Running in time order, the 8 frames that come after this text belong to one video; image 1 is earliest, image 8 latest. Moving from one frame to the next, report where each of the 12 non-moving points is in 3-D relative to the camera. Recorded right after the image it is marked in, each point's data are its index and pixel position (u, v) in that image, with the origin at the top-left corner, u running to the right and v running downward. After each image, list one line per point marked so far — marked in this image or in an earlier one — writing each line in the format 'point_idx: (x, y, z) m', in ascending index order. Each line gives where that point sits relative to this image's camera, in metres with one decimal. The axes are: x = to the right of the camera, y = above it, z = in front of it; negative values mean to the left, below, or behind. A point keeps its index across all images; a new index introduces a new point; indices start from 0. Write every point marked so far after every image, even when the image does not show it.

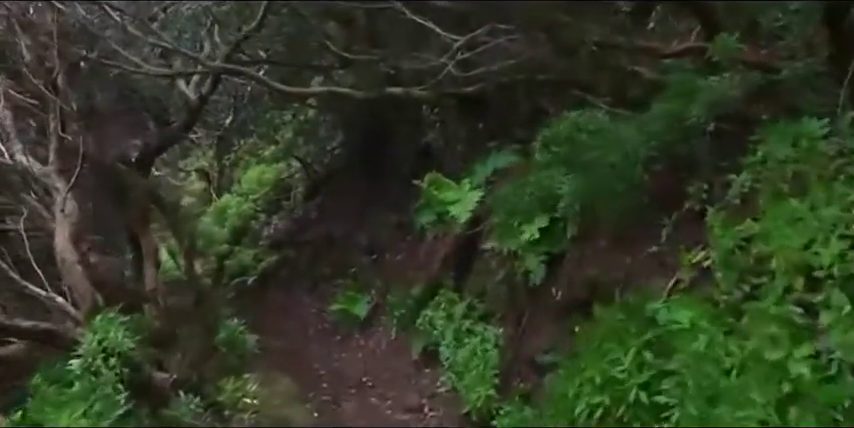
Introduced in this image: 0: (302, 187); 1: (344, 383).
0: (-1.8, +0.4, +10.6) m
1: (-0.7, -1.4, +5.6) m
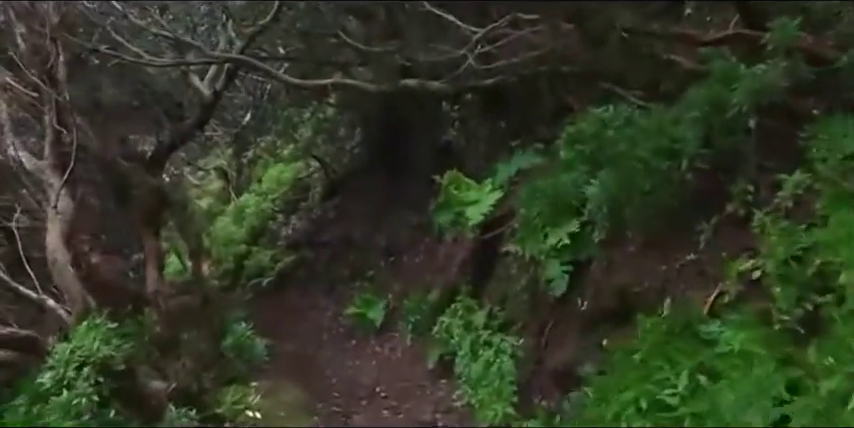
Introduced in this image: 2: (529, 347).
0: (-1.5, +0.4, +10.4) m
1: (-0.5, -1.4, +5.4) m
2: (+0.8, -1.1, +5.6) m
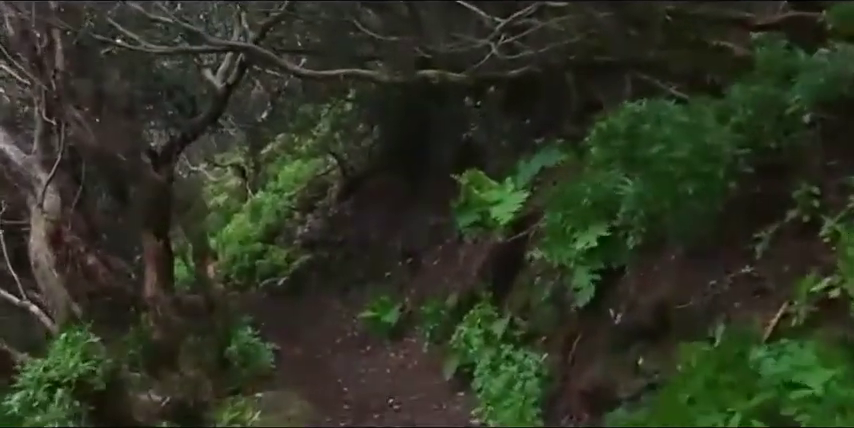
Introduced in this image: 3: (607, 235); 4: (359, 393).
0: (-1.3, +0.4, +10.1) m
1: (-0.4, -1.4, +5.0) m
2: (+1.0, -1.1, +5.3) m
3: (+1.3, -0.2, +5.3) m
4: (-0.5, -1.4, +5.5) m
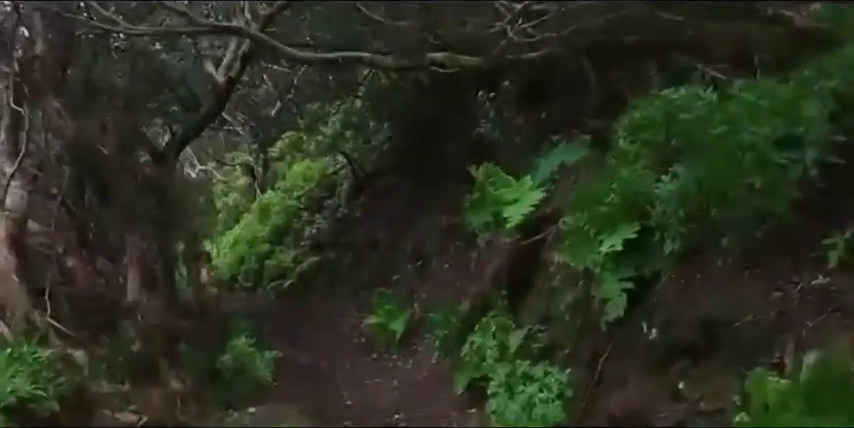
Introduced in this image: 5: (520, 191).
0: (-1.1, +0.4, +9.7) m
1: (-0.4, -1.4, +4.6) m
2: (+1.0, -1.1, +4.8) m
3: (+1.4, -0.2, +4.9) m
4: (-0.5, -1.4, +5.1) m
5: (+0.8, +0.2, +6.1) m
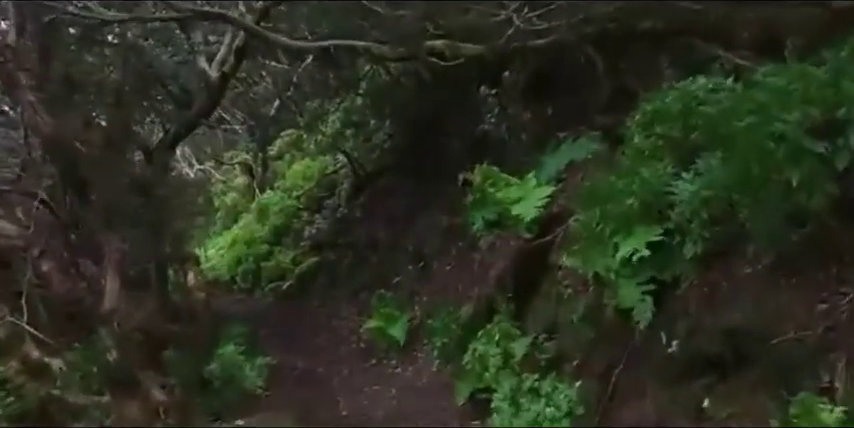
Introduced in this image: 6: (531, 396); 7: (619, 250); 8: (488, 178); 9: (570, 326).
0: (-1.1, +0.4, +9.4) m
1: (-0.4, -1.4, +4.4) m
2: (+1.0, -1.1, +4.6) m
3: (+1.4, -0.2, +4.6) m
4: (-0.5, -1.4, +4.8) m
5: (+0.8, +0.2, +5.8) m
6: (+0.7, -1.1, +4.7) m
7: (+1.2, -0.2, +4.6) m
8: (+0.5, +0.3, +6.1) m
9: (+1.0, -0.8, +5.2) m
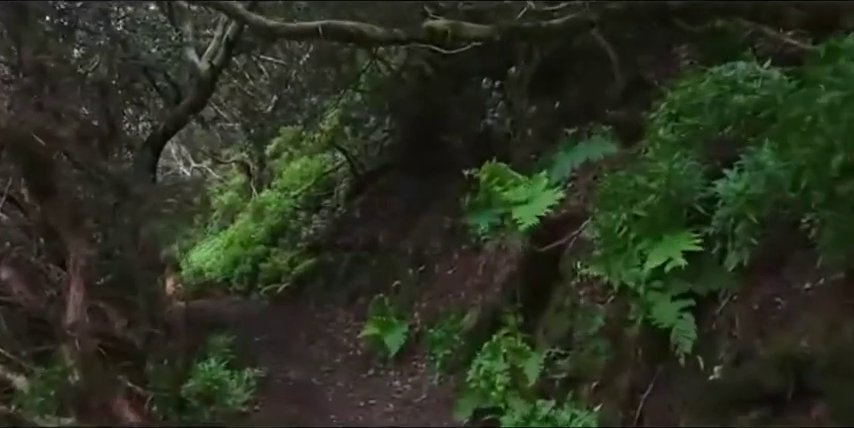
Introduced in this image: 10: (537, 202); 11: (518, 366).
0: (-1.1, +0.4, +9.0) m
1: (-0.4, -1.4, +4.0) m
2: (+1.0, -1.1, +4.2) m
3: (+1.4, -0.2, +4.2) m
4: (-0.4, -1.4, +4.4) m
5: (+0.8, +0.2, +5.4) m
6: (+0.7, -1.1, +4.3) m
7: (+1.2, -0.2, +4.2) m
8: (+0.5, +0.3, +5.7) m
9: (+1.0, -0.8, +4.8) m
10: (+0.8, +0.1, +5.3) m
11: (+0.7, -1.0, +4.9) m
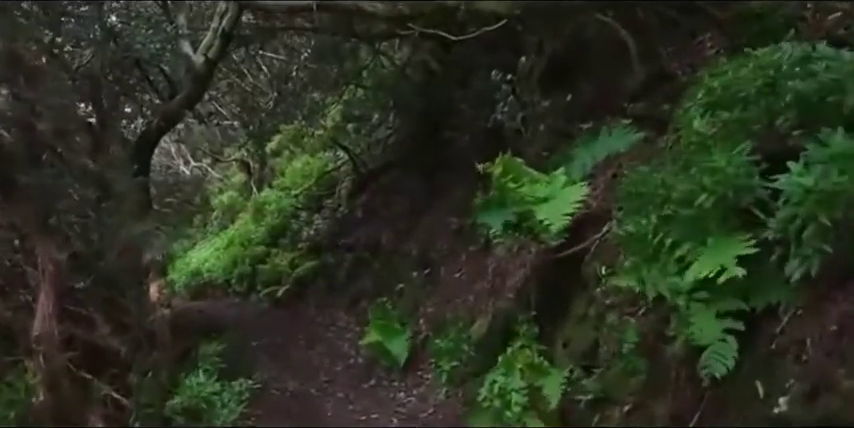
0: (-1.0, +0.4, +8.7) m
1: (-0.3, -1.4, +3.6) m
2: (+1.1, -1.1, +3.8) m
3: (+1.5, -0.2, +3.9) m
4: (-0.4, -1.4, +4.1) m
5: (+0.8, +0.2, +5.0) m
6: (+0.7, -1.1, +3.9) m
7: (+1.3, -0.2, +3.9) m
8: (+0.6, +0.3, +5.3) m
9: (+1.1, -0.8, +4.5) m
10: (+0.9, +0.1, +4.9) m
11: (+0.7, -1.0, +4.6) m
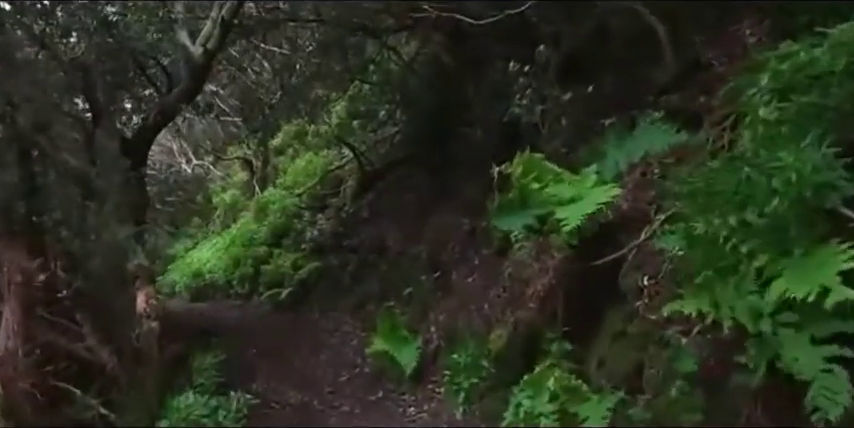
0: (-0.9, +0.4, +8.3) m
1: (-0.3, -1.4, +3.2) m
2: (+1.1, -1.1, +3.4) m
3: (+1.5, -0.2, +3.5) m
4: (-0.3, -1.4, +3.7) m
5: (+0.9, +0.2, +4.6) m
6: (+0.8, -1.1, +3.6) m
7: (+1.4, -0.2, +3.5) m
8: (+0.7, +0.3, +4.9) m
9: (+1.2, -0.8, +4.1) m
10: (+1.0, +0.1, +4.5) m
11: (+0.8, -1.0, +4.2) m
